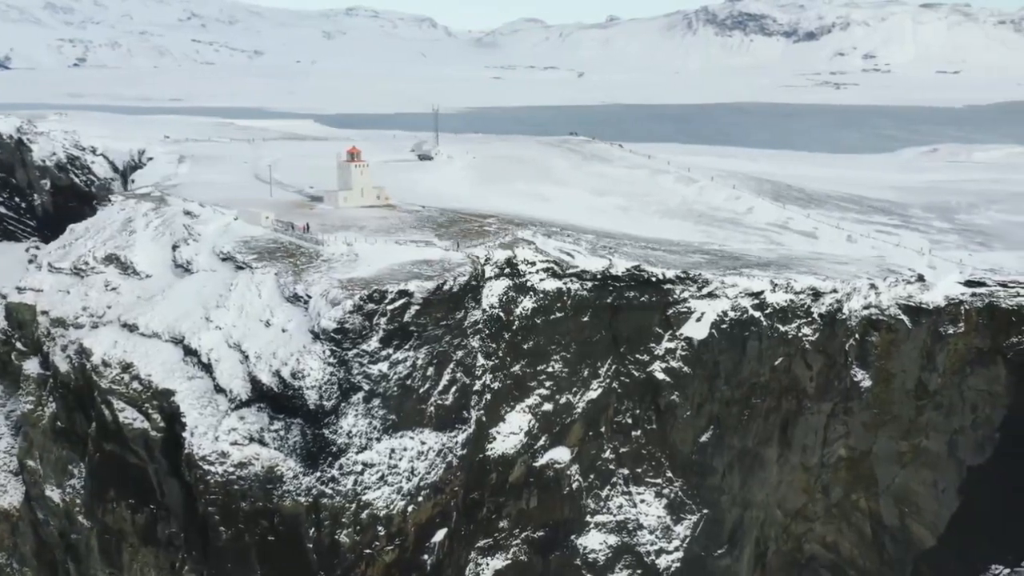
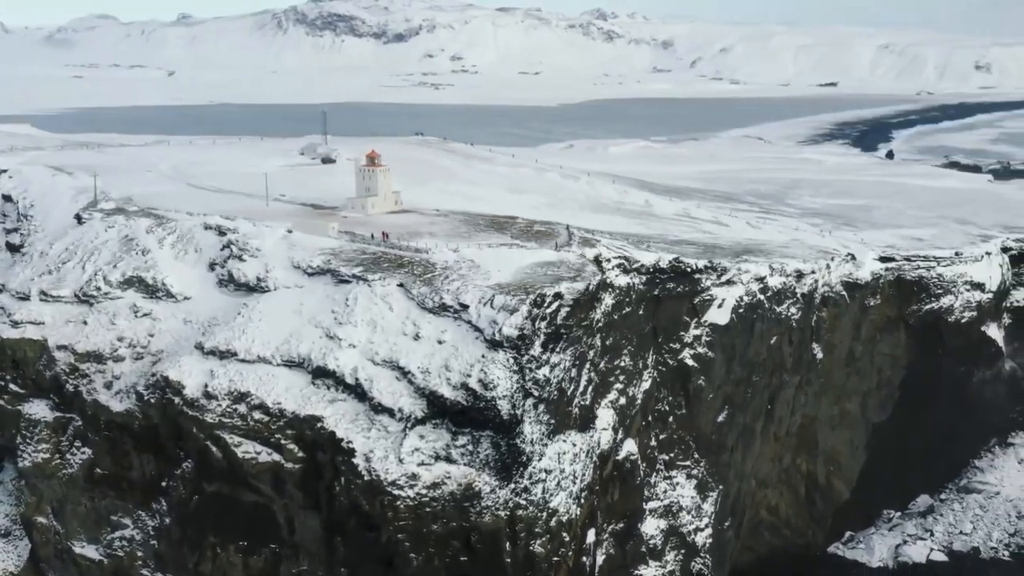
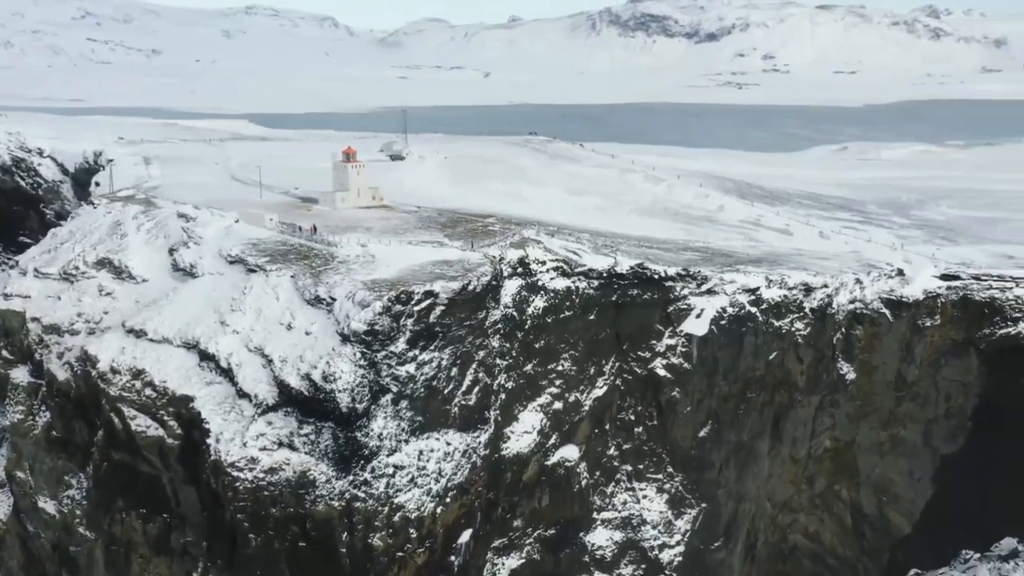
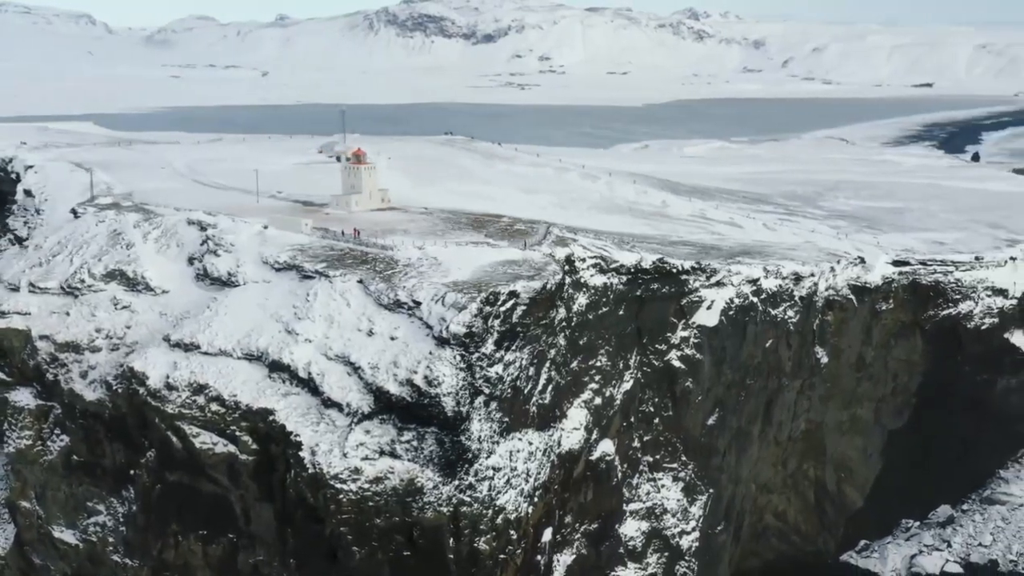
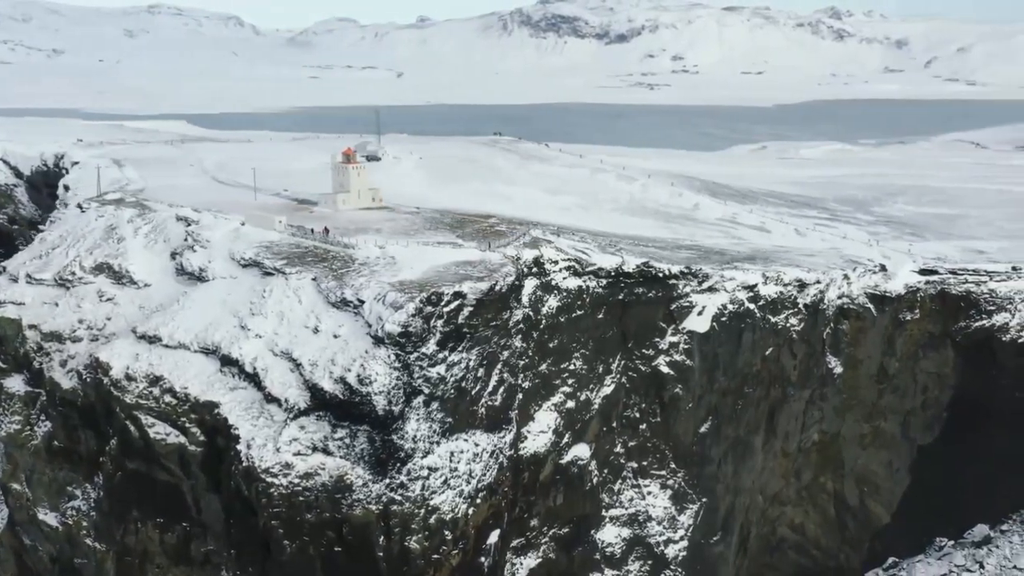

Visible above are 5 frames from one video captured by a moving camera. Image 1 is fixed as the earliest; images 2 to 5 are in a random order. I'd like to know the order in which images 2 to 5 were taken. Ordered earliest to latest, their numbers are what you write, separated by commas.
3, 5, 4, 2
